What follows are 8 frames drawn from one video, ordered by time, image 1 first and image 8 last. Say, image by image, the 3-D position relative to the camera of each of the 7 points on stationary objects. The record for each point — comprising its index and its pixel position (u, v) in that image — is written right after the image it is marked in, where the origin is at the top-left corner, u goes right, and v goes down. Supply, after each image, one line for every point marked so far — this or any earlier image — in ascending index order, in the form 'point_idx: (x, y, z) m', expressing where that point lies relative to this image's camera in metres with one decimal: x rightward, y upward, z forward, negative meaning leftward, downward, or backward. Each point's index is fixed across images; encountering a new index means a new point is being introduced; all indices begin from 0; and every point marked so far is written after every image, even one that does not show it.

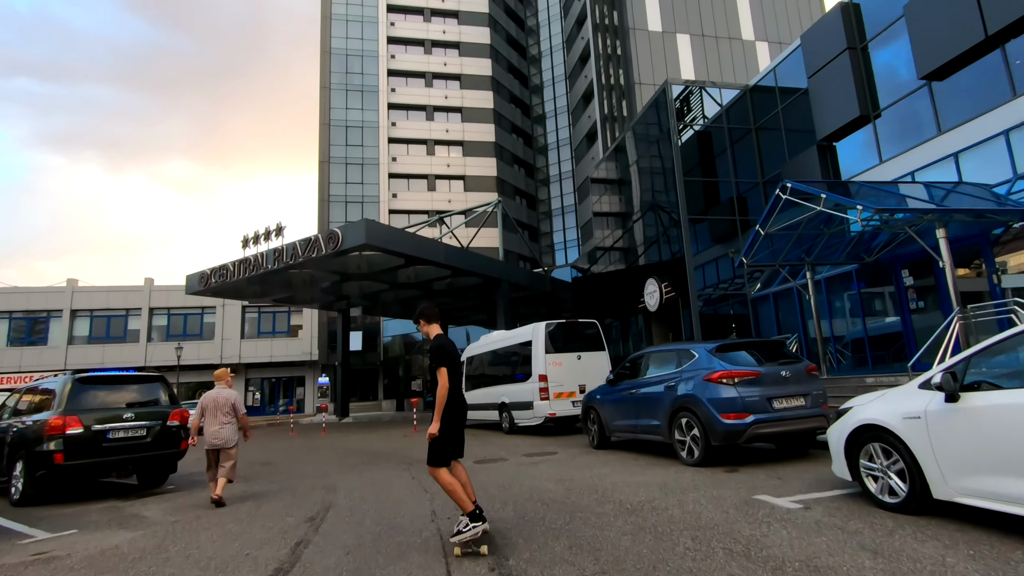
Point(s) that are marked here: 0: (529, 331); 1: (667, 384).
0: (+0.5, -1.2, +15.1) m
1: (+2.5, -1.5, +8.6) m
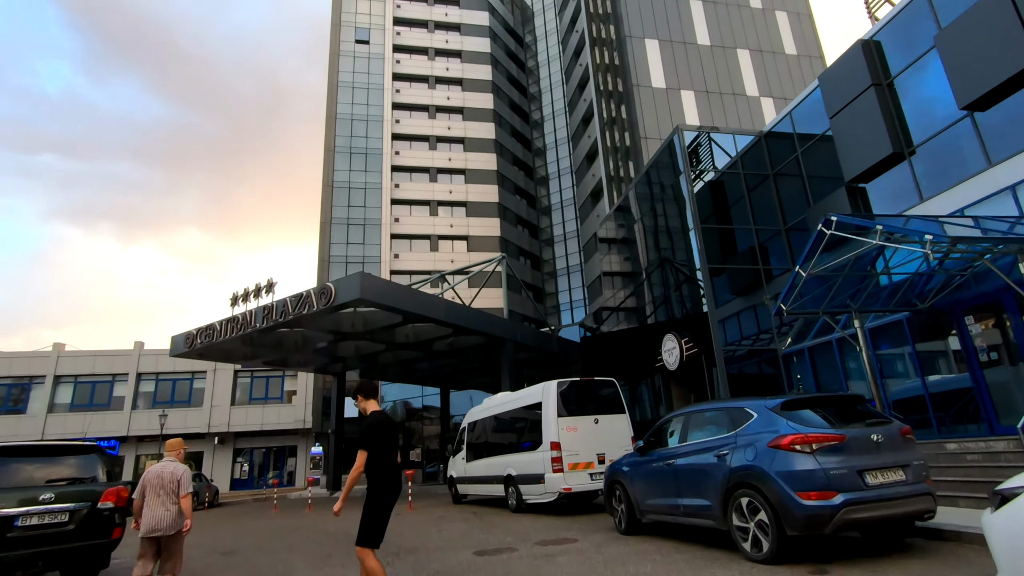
0: (+0.6, -2.6, +13.3) m
1: (+2.6, -2.1, +6.9) m
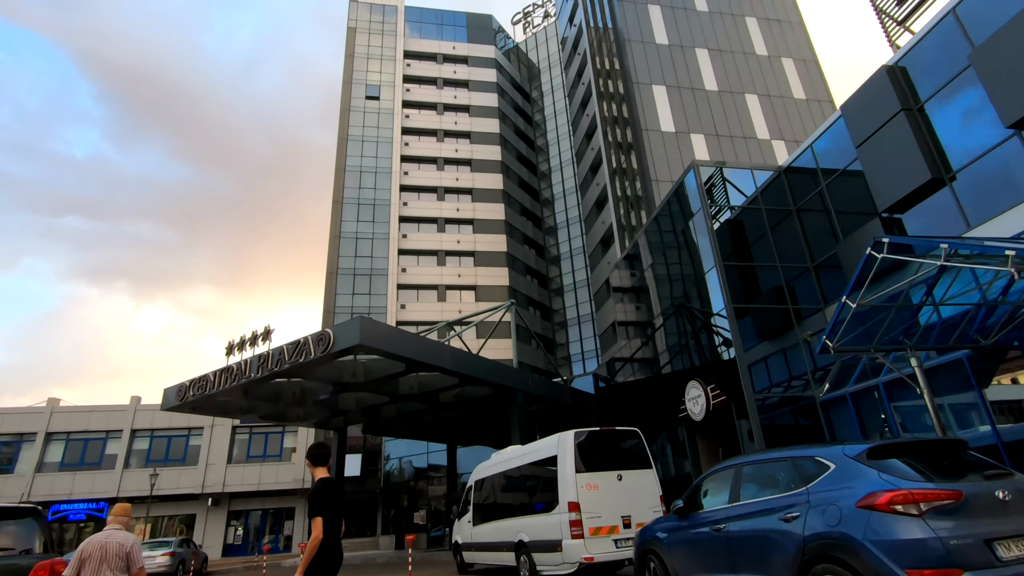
0: (+0.9, -3.5, +11.9) m
1: (+2.8, -2.3, +5.5) m
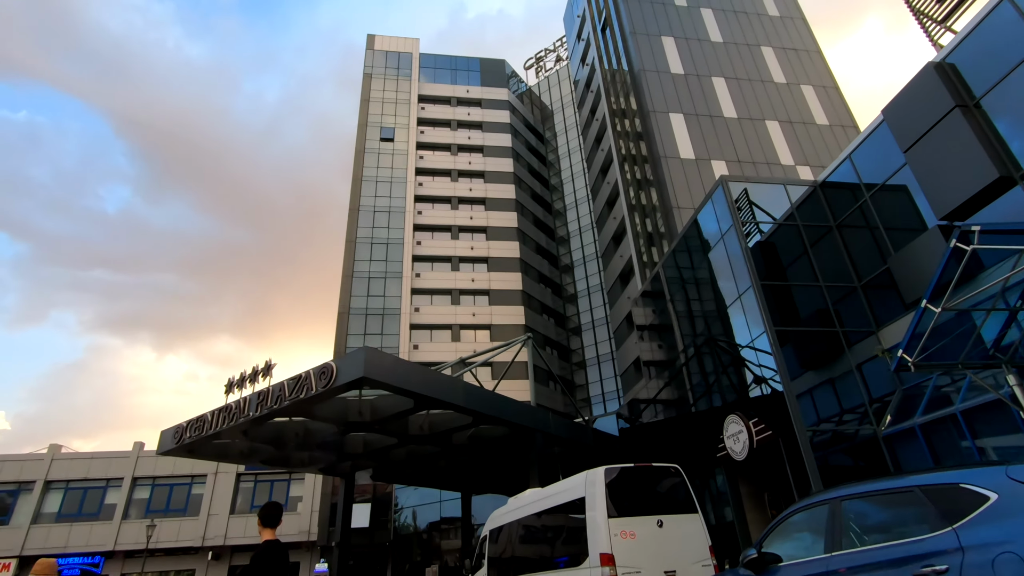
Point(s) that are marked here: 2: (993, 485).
0: (+1.3, -3.7, +10.2) m
1: (+2.9, -2.0, +3.9) m
2: (+3.3, -1.4, +3.8) m
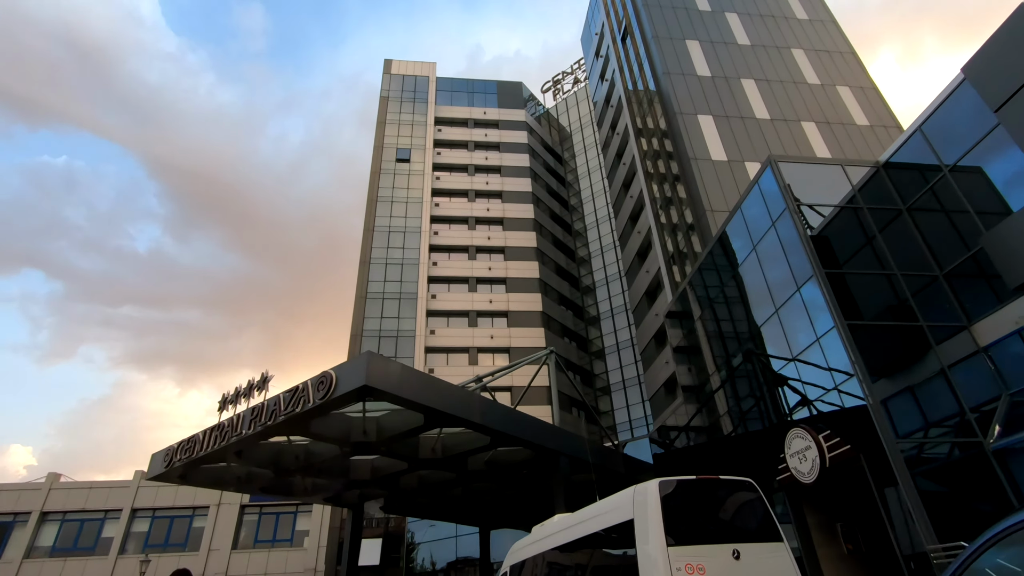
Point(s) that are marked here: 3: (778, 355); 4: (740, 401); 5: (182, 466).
0: (+1.7, -3.2, +8.0) m
1: (+3.1, -1.1, +1.8) m
2: (+3.5, -0.5, +1.7) m
3: (+7.8, -2.0, +15.9) m
4: (+7.7, -3.7, +18.0) m
5: (-11.7, -6.3, +19.2) m
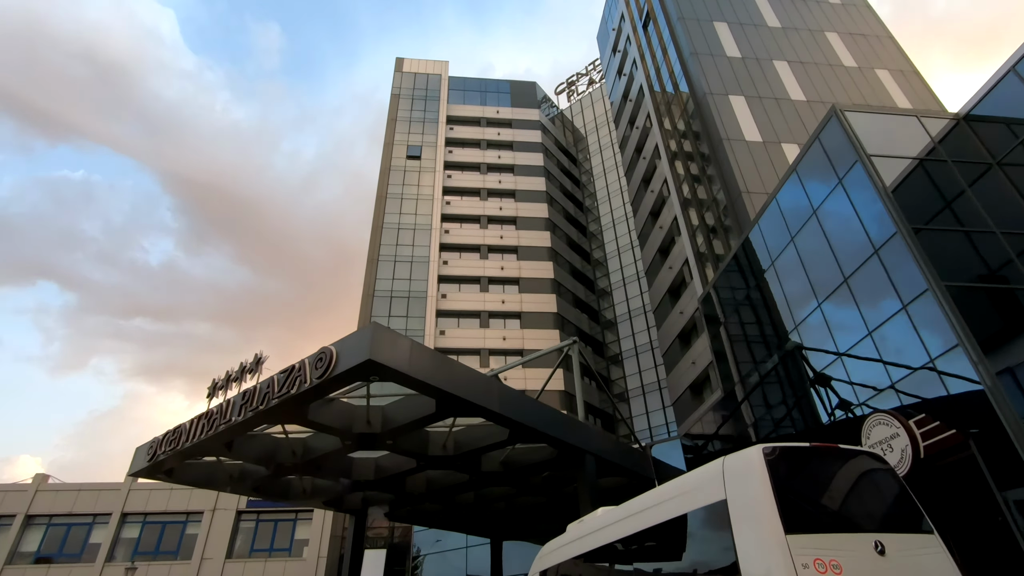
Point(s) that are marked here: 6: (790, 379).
0: (+2.2, -2.2, +6.1) m
1: (+3.5, +0.1, -0.2) m
2: (+3.9, +0.7, -0.2) m
3: (+8.4, -1.2, +13.9) m
4: (+8.3, -3.0, +15.9) m
5: (-11.1, -5.5, +17.3) m
6: (+8.3, -2.6, +16.2) m
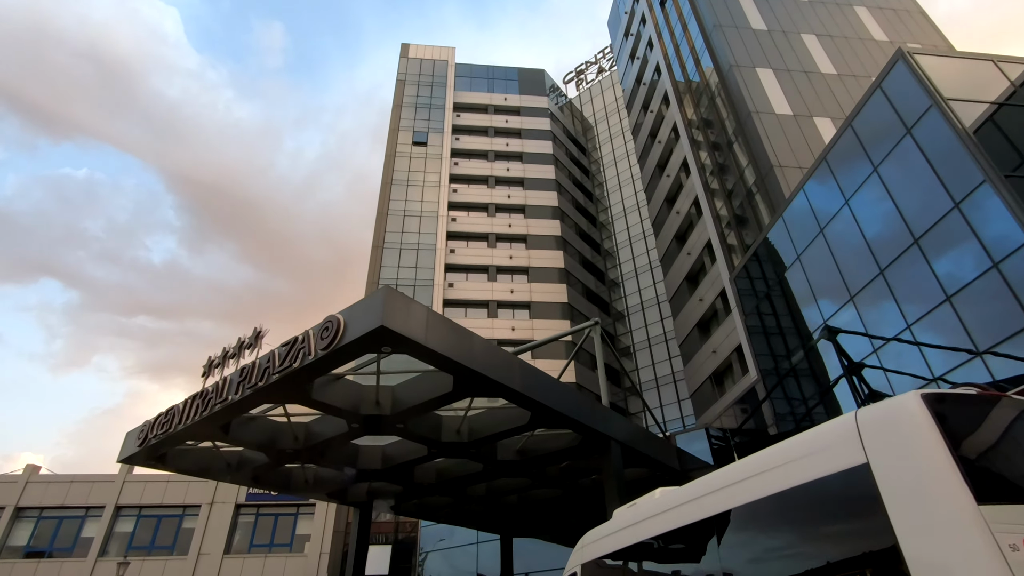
0: (+2.7, -1.4, +4.7) m
1: (+4.1, +0.9, -1.5) m
2: (+4.5, +1.5, -1.6) m
3: (+9.0, -0.5, +12.5) m
4: (+8.9, -2.3, +14.6) m
5: (-10.5, -4.6, +16.0) m
6: (+8.9, -1.8, +14.8) m
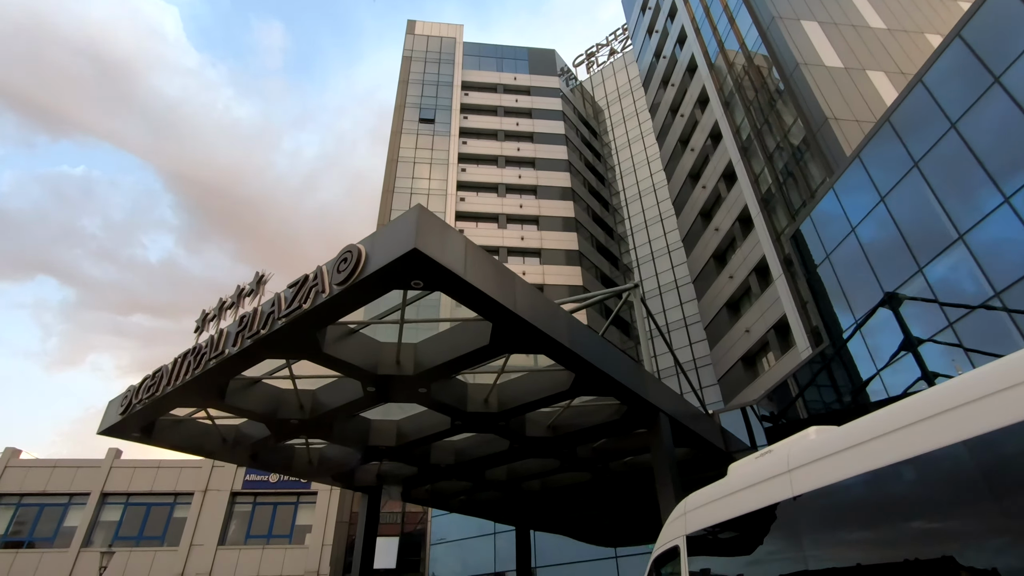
0: (+3.8, -0.1, +2.8) m
1: (+5.2, +2.2, -3.5) m
2: (+5.6, +2.9, -3.5) m
3: (+10.0, +0.8, +10.6) m
4: (+9.9, -1.0, +12.6) m
5: (-9.5, -3.2, +14.0) m
6: (+9.9, -0.5, +12.9) m
